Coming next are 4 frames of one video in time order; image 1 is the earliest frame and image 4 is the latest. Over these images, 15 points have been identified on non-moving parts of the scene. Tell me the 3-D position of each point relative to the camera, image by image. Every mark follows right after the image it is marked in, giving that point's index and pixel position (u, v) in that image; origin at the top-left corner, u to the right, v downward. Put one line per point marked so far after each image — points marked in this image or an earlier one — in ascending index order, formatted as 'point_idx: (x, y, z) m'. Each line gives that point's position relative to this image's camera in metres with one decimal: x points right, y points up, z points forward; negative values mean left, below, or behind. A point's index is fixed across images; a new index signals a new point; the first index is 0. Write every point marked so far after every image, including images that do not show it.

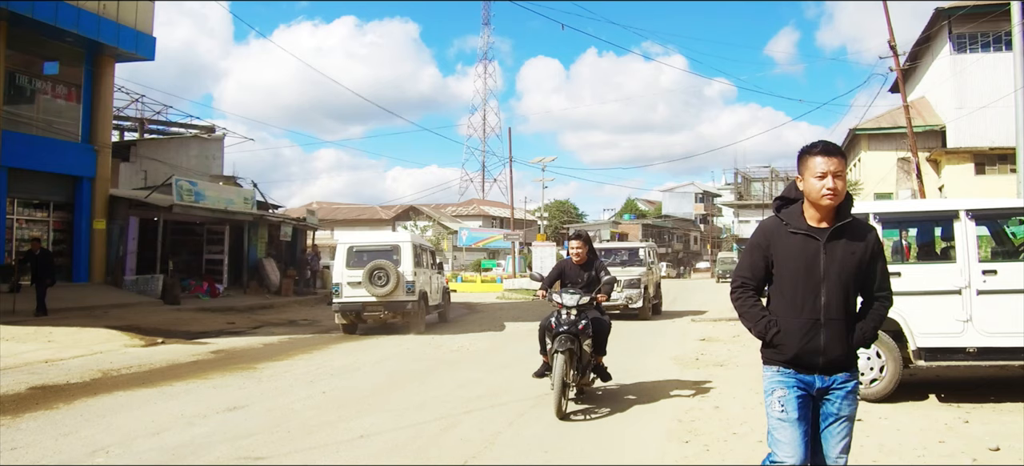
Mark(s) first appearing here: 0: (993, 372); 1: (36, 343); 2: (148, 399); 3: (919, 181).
0: (+4.4, -1.3, +6.2) m
1: (-7.0, -1.6, +9.9) m
2: (-3.2, -1.5, +5.9) m
3: (+12.0, +1.5, +20.0) m
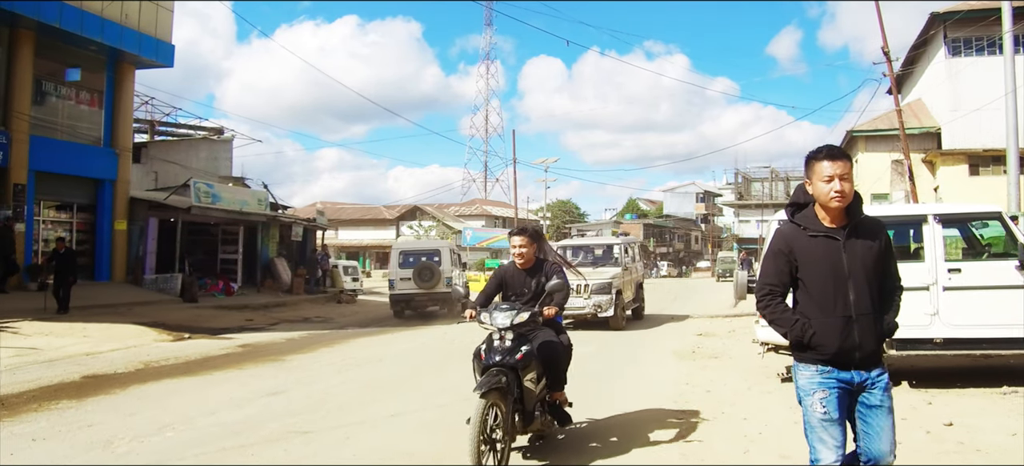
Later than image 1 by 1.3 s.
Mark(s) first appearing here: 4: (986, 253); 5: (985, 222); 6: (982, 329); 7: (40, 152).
0: (+4.6, -1.3, +6.8) m
1: (-6.9, -1.6, +10.6) m
2: (-3.1, -1.5, +6.5) m
3: (+12.2, +1.5, +20.6) m
4: (+4.4, -0.2, +6.2) m
5: (+4.4, +0.1, +6.2) m
6: (+4.2, -0.9, +6.0) m
7: (-11.0, +1.9, +15.7) m
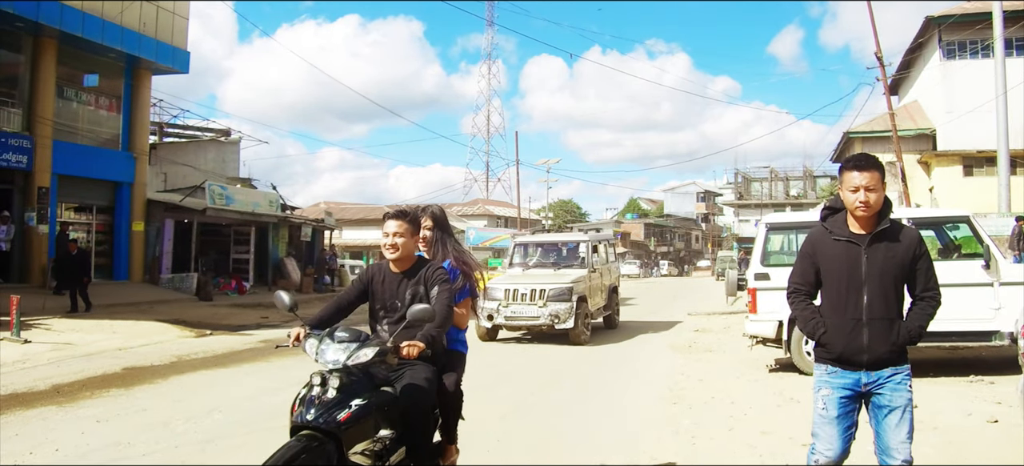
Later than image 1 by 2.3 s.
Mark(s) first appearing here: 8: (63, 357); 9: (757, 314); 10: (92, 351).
0: (+4.7, -1.3, +7.4) m
1: (-6.8, -1.7, +11.2) m
2: (-3.0, -1.5, +7.1) m
3: (+12.3, +1.5, +21.1) m
4: (+4.5, -0.2, +6.7) m
5: (+4.5, +0.1, +6.8) m
6: (+4.3, -0.9, +6.6) m
7: (-10.9, +1.9, +16.3) m
8: (-6.0, -1.7, +9.0) m
9: (+2.8, -0.9, +7.7) m
10: (-6.0, -1.7, +9.6) m
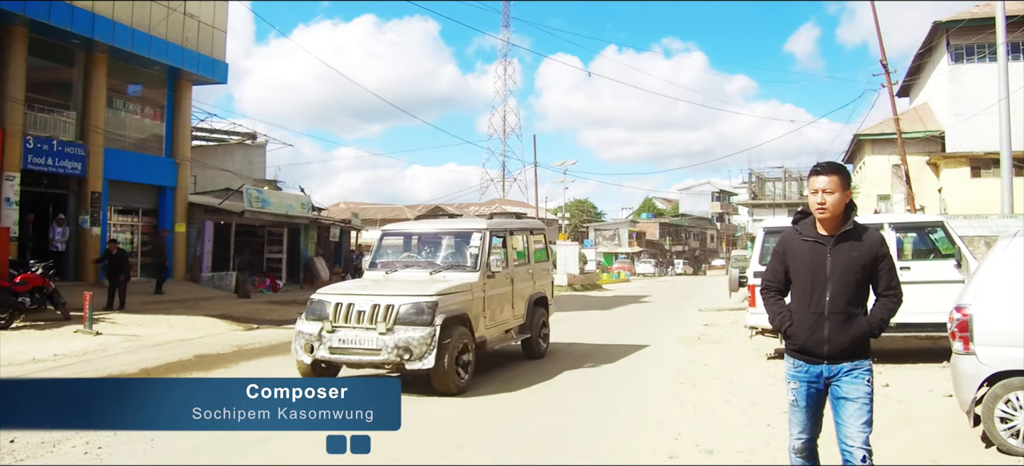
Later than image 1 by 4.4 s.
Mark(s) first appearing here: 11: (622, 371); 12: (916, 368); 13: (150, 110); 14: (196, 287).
0: (+5.0, -1.4, +8.2) m
1: (-6.4, -1.7, +12.2) m
2: (-2.6, -1.5, +8.1) m
3: (+12.9, +1.5, +21.8) m
4: (+4.8, -0.2, +7.6) m
5: (+4.8, 0.0, +7.7) m
6: (+4.6, -0.9, +7.4) m
7: (-10.4, +1.8, +17.5) m
8: (-5.7, -1.7, +10.1) m
9: (+3.1, -1.0, +8.6) m
10: (-5.6, -1.7, +10.6) m
11: (+1.3, -1.6, +8.0) m
12: (+4.1, -1.4, +6.9) m
13: (-10.2, +3.5, +18.9) m
14: (-8.8, -1.5, +18.4) m
